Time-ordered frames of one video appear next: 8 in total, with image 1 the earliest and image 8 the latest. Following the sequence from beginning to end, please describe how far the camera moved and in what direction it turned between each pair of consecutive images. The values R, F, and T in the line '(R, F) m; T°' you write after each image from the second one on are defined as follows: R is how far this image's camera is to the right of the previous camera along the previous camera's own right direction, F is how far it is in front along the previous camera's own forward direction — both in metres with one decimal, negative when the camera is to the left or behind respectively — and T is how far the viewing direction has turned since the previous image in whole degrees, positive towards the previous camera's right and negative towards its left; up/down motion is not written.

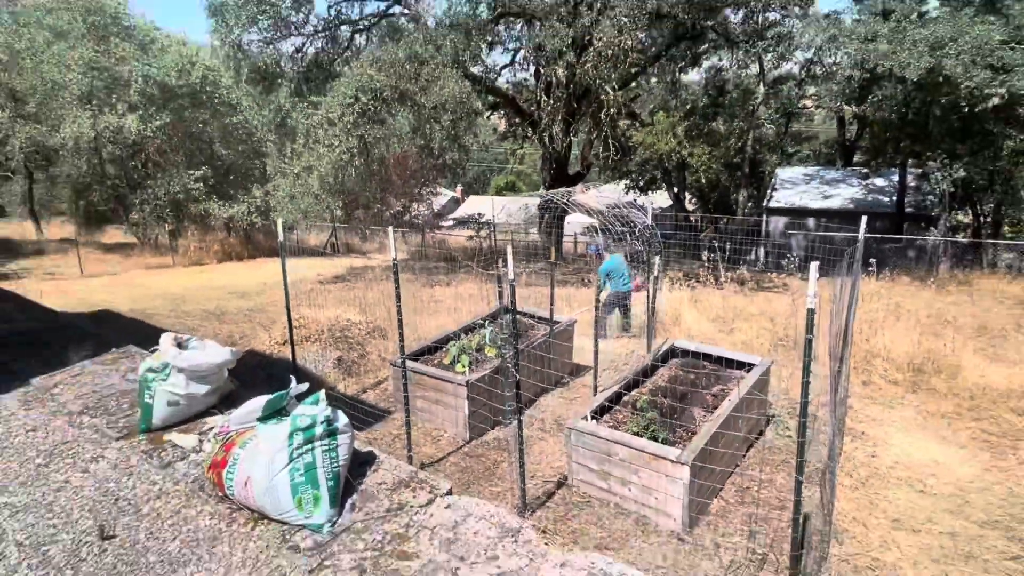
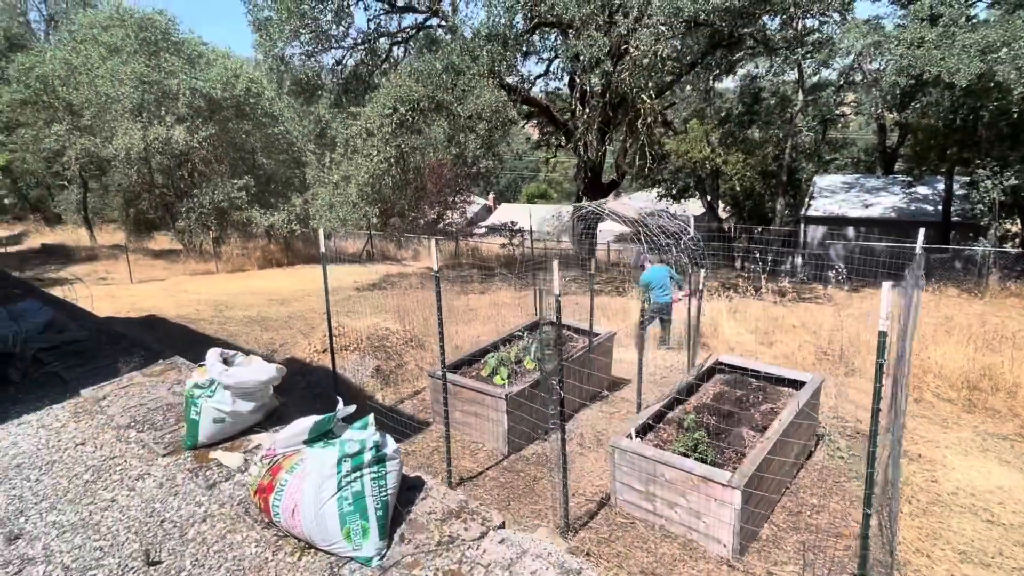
(-0.1, +0.1) m; -3°
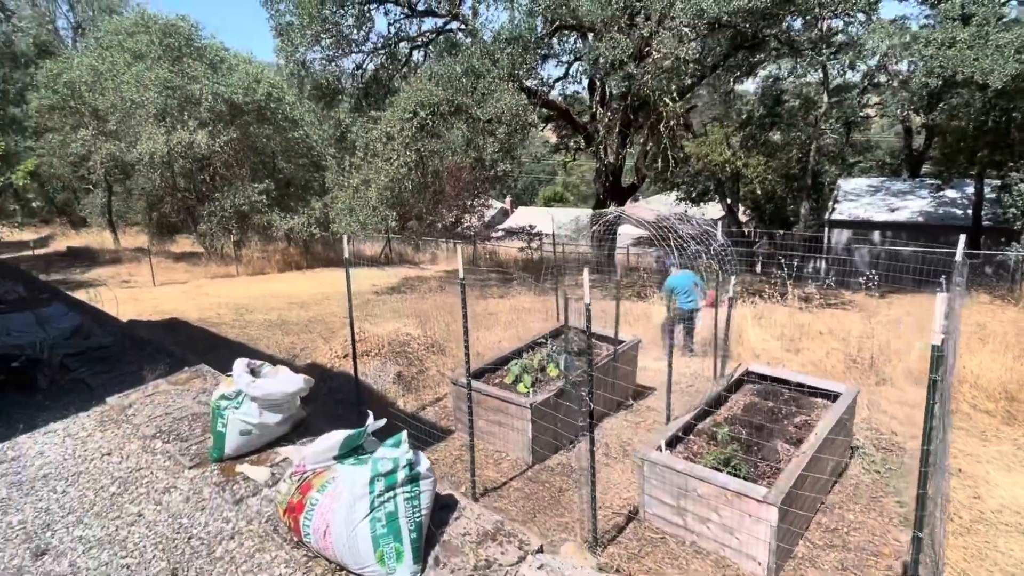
(-0.1, +0.1) m; -2°
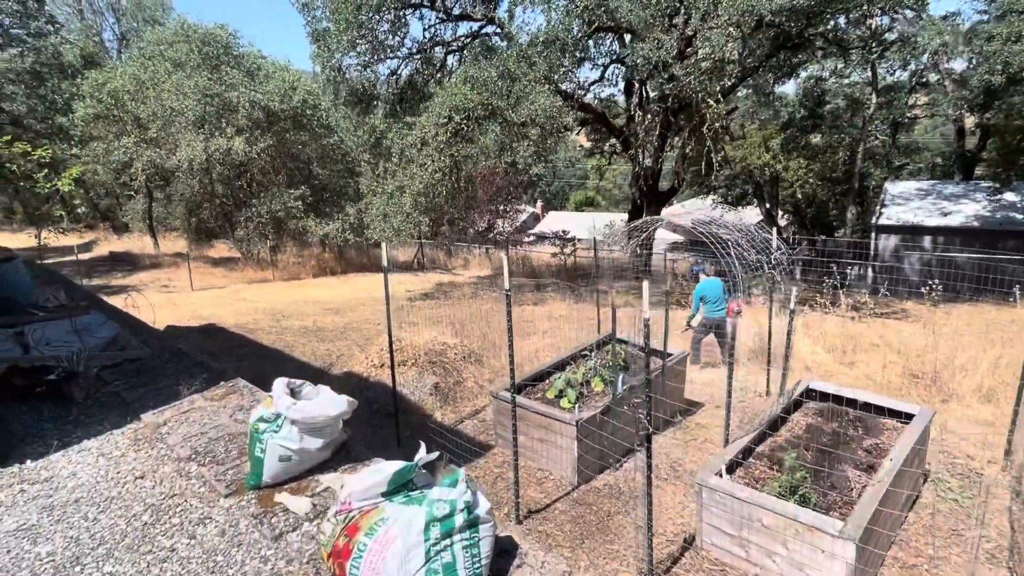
(-0.1, +0.2) m; -3°
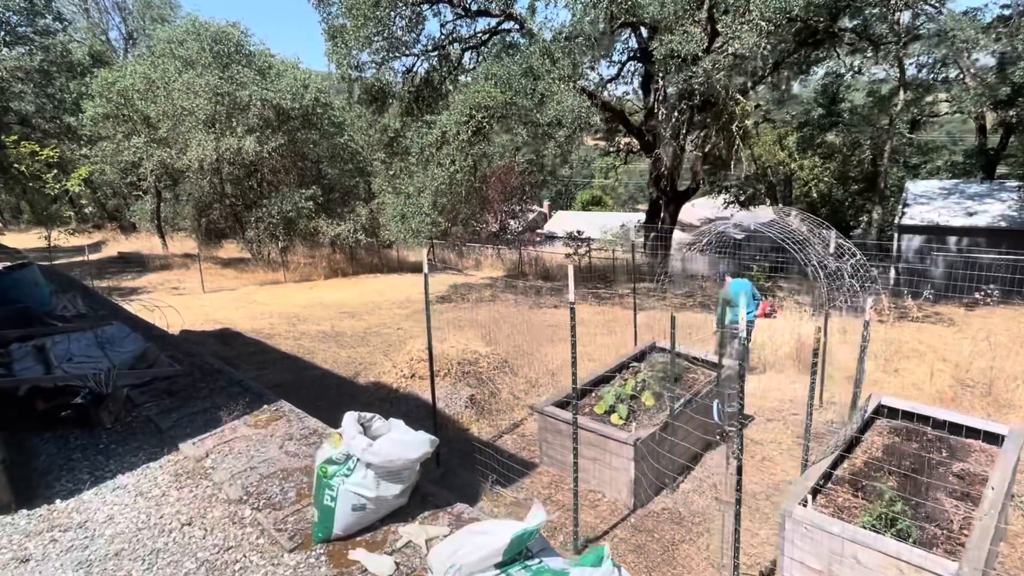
(-0.3, +0.3) m; 0°
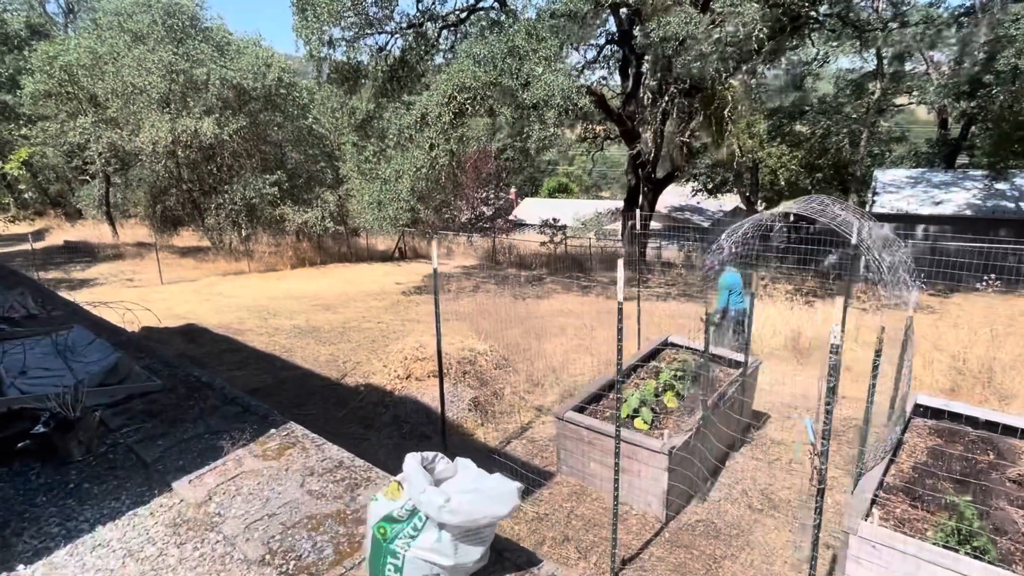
(-0.4, +0.4) m; +4°
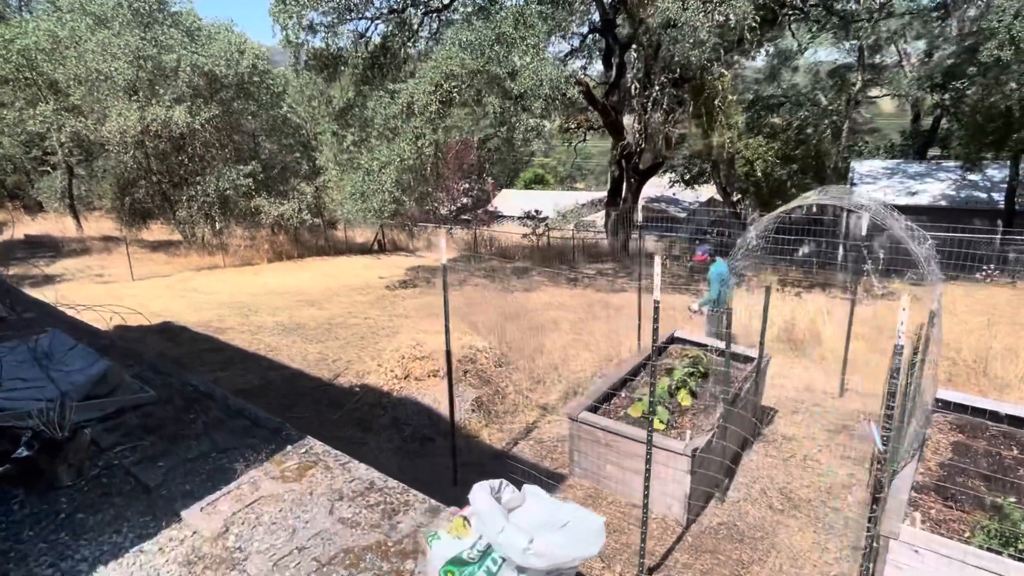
(-0.2, +0.2) m; +2°
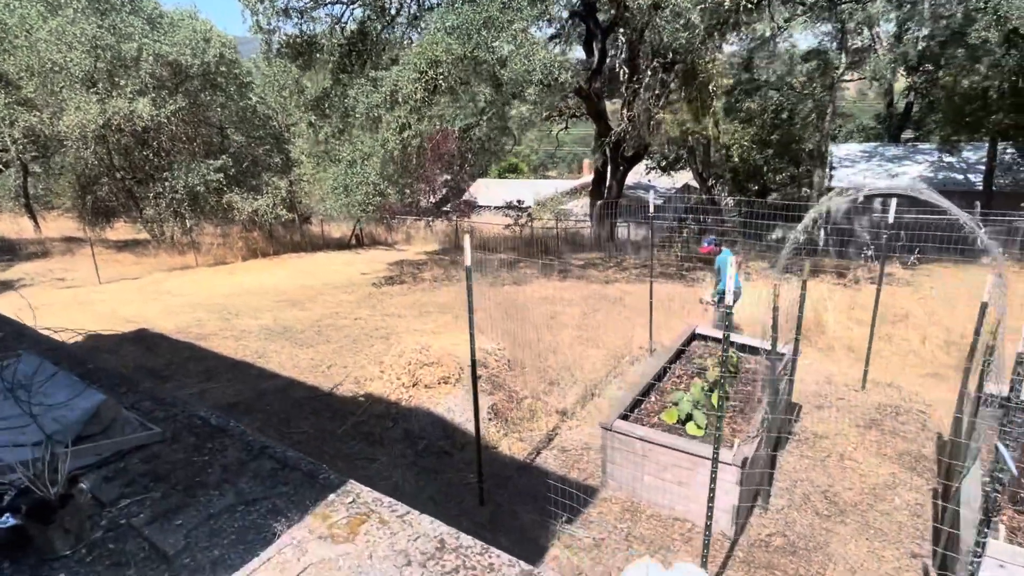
(-0.3, +0.3) m; +3°
